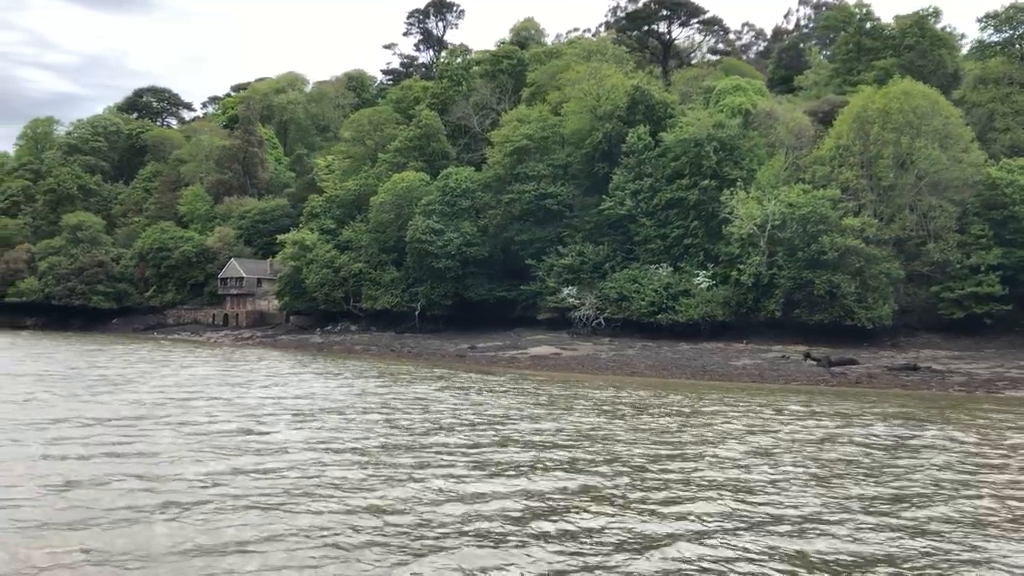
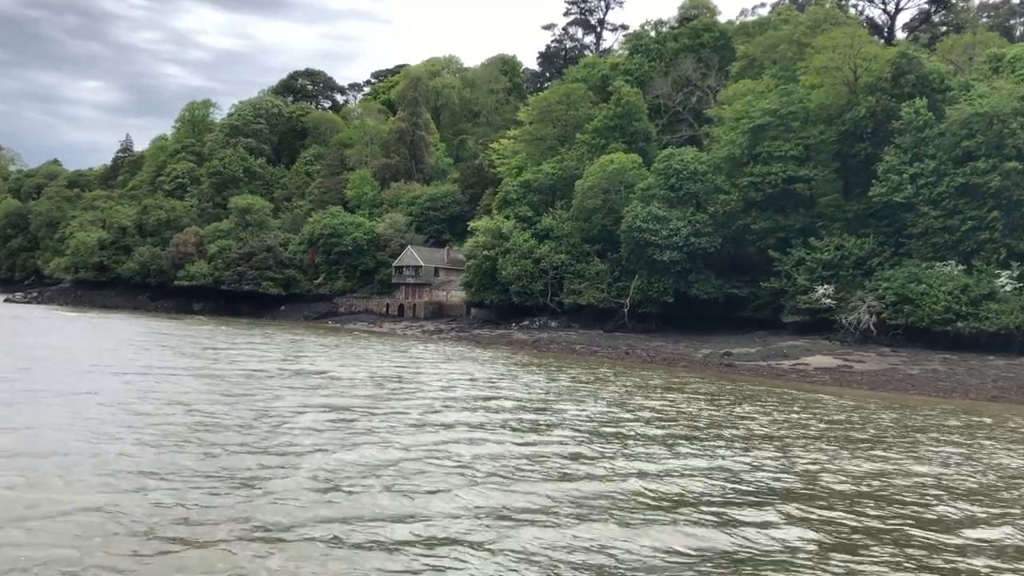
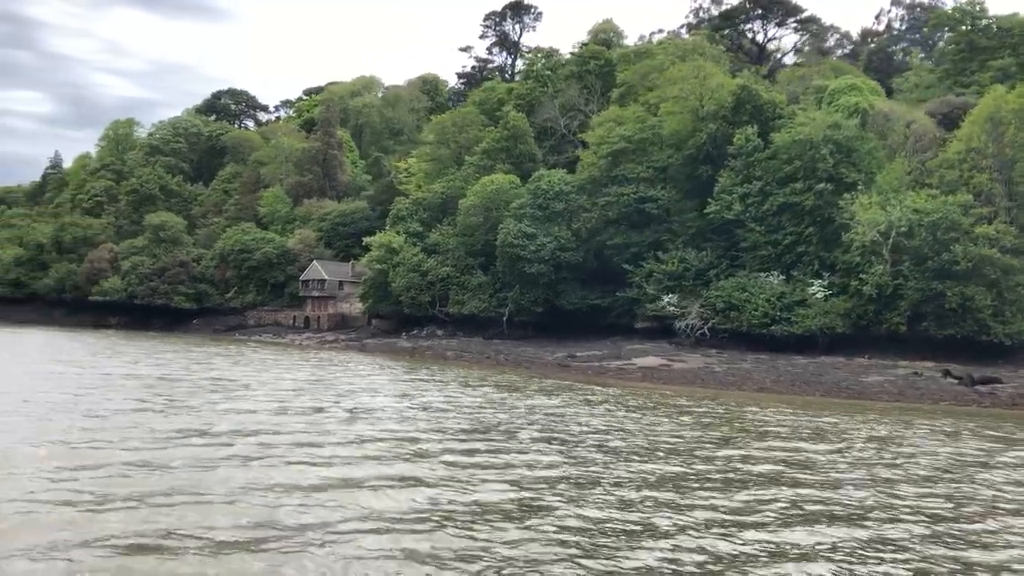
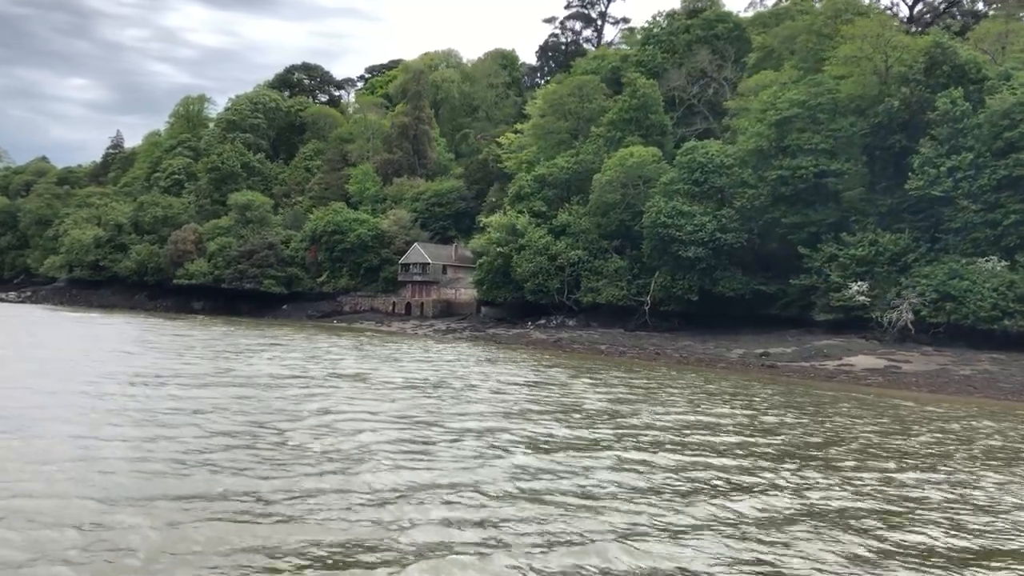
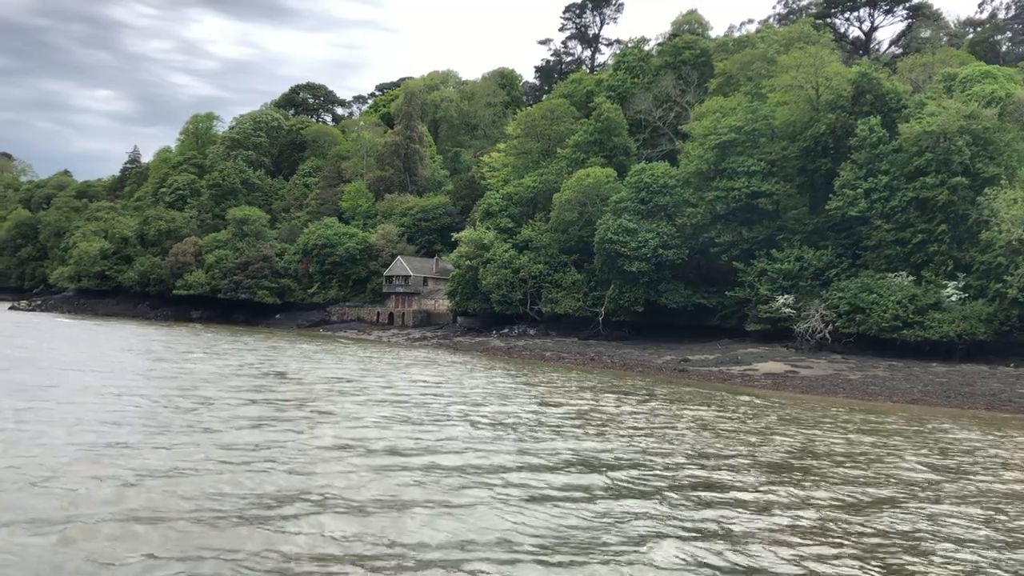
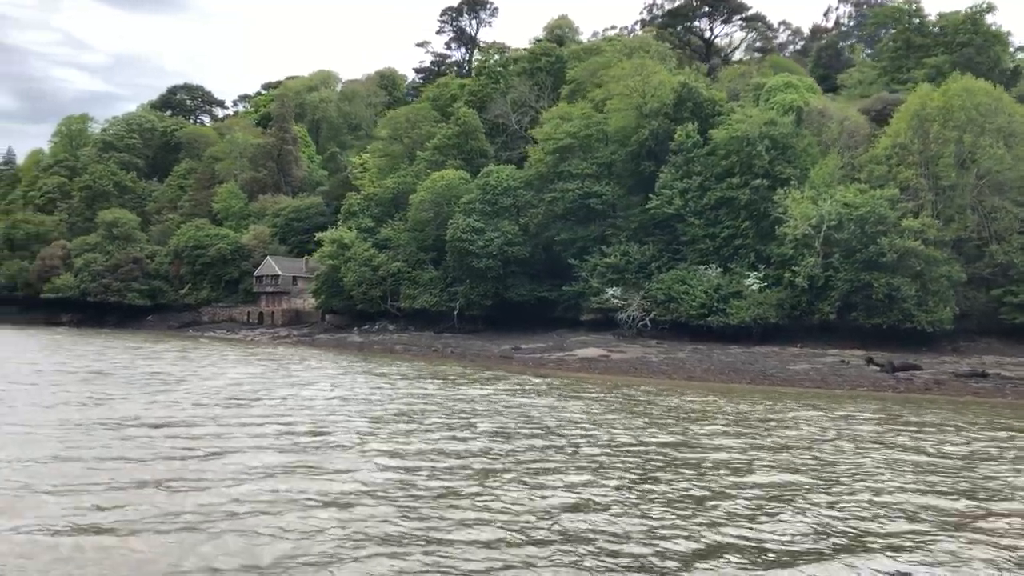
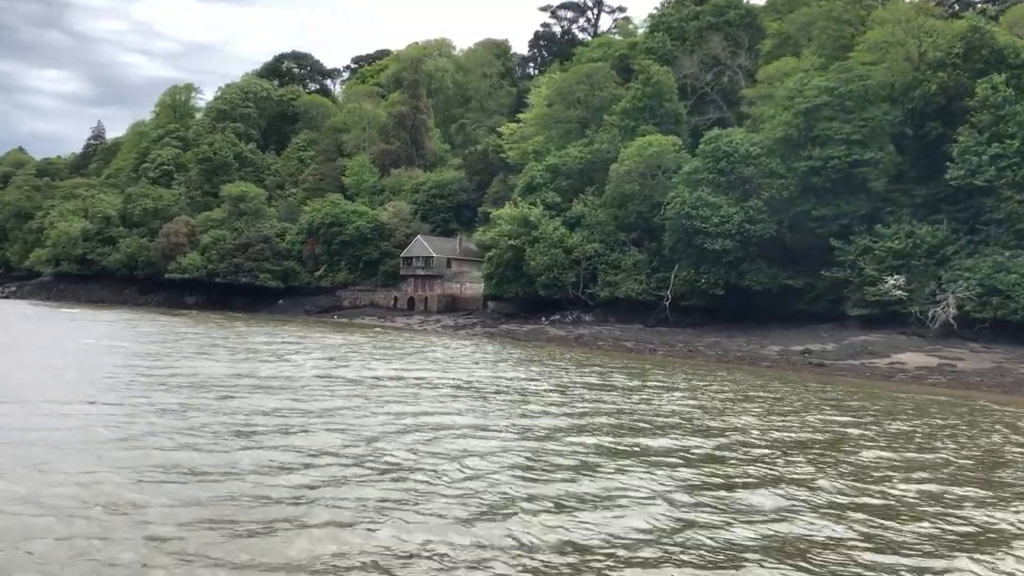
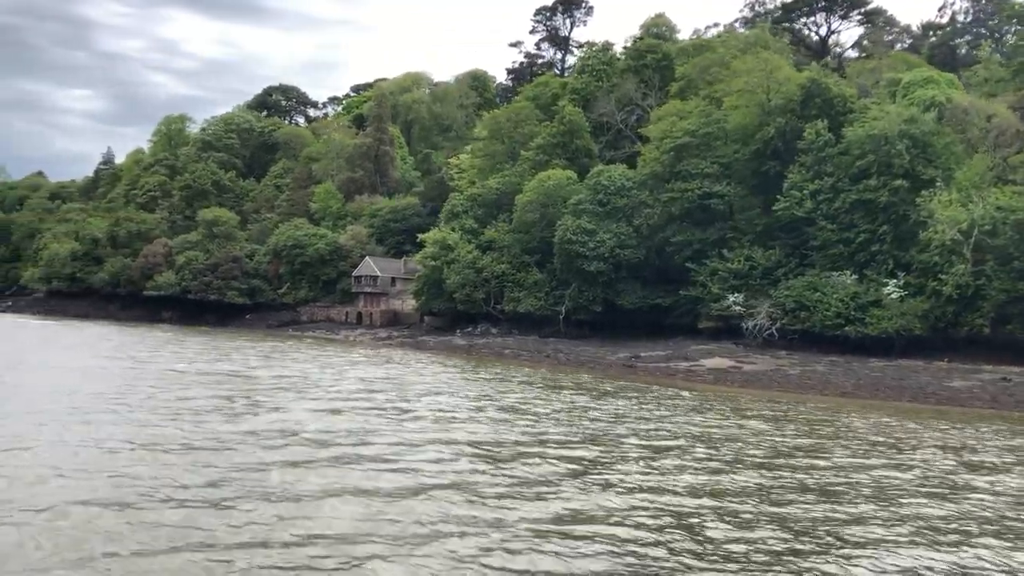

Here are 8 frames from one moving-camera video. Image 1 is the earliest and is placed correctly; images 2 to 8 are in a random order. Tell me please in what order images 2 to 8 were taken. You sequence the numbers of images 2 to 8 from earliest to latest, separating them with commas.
6, 3, 8, 5, 2, 4, 7
